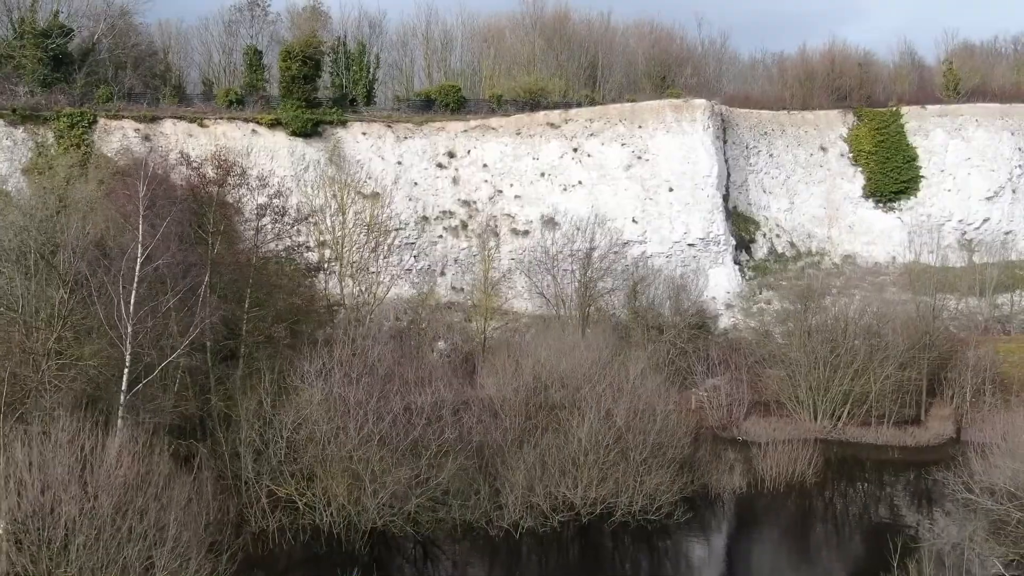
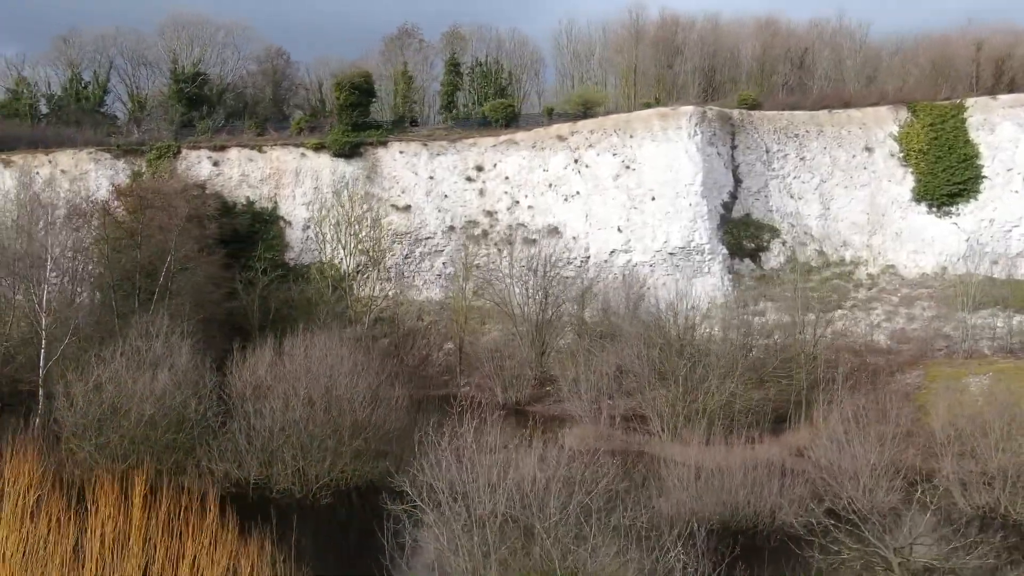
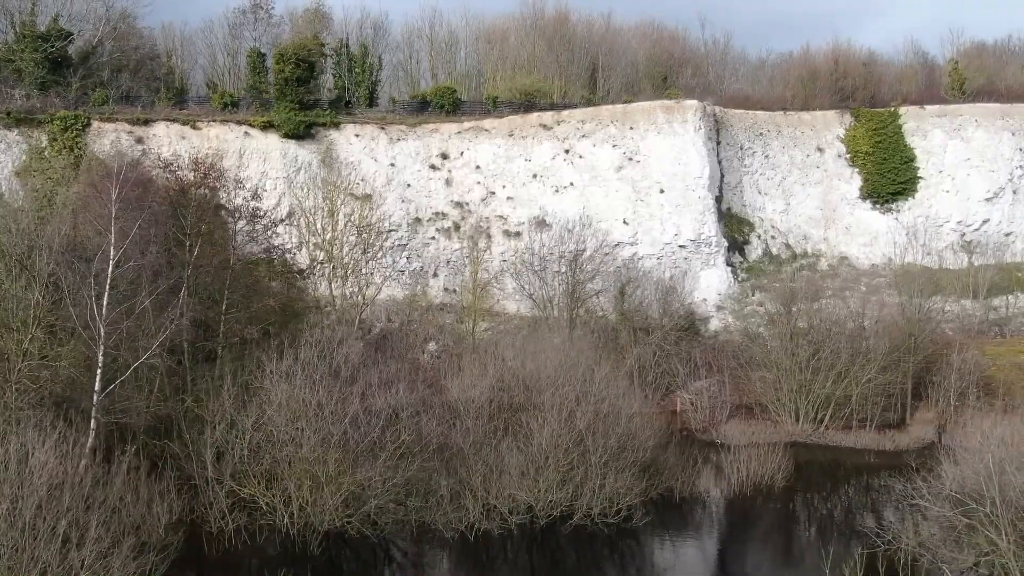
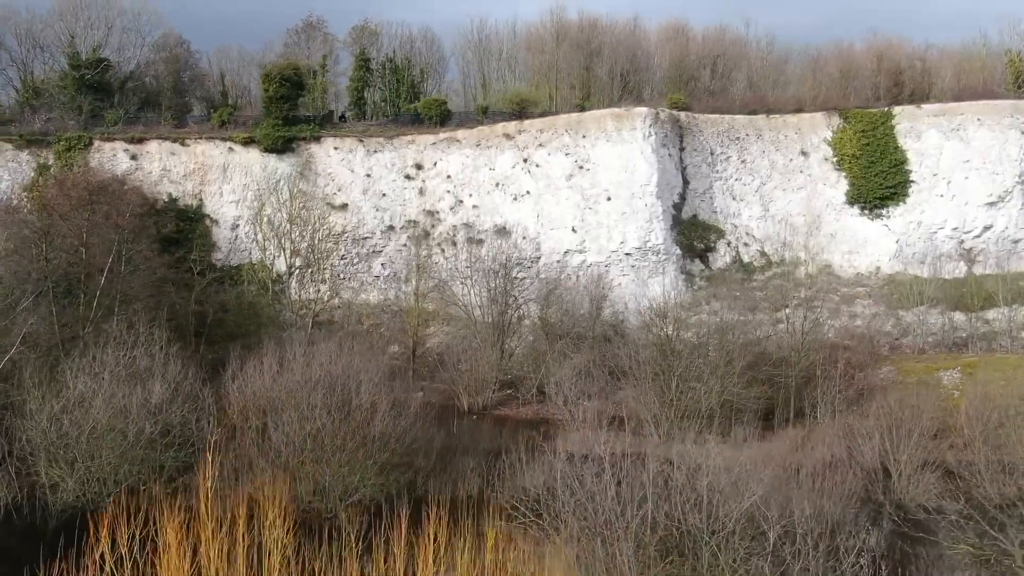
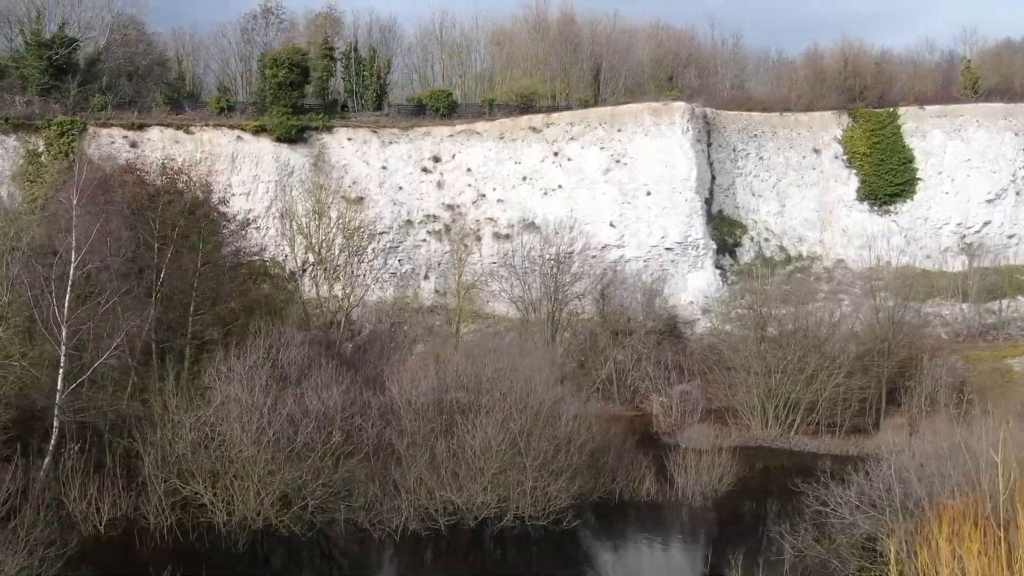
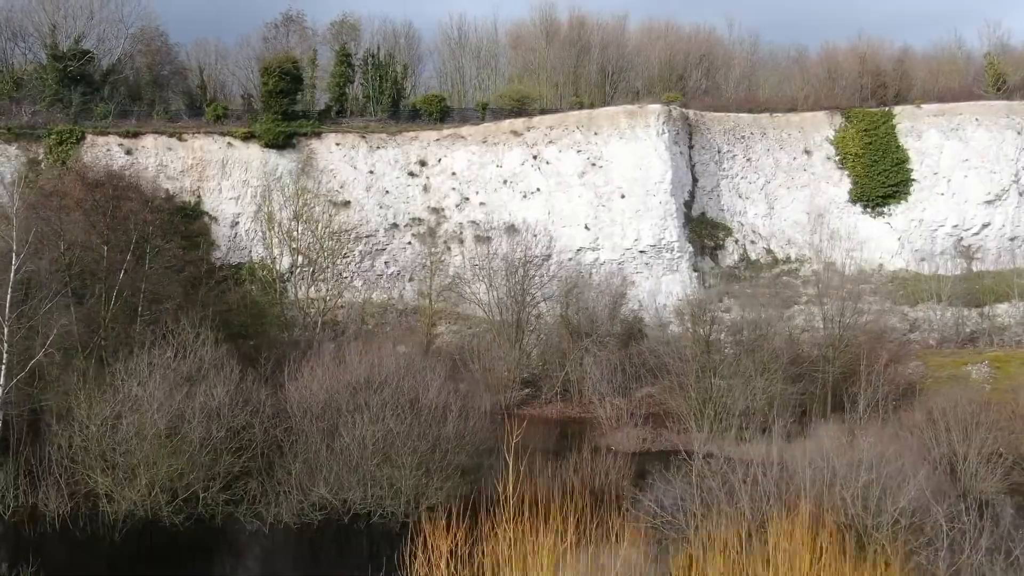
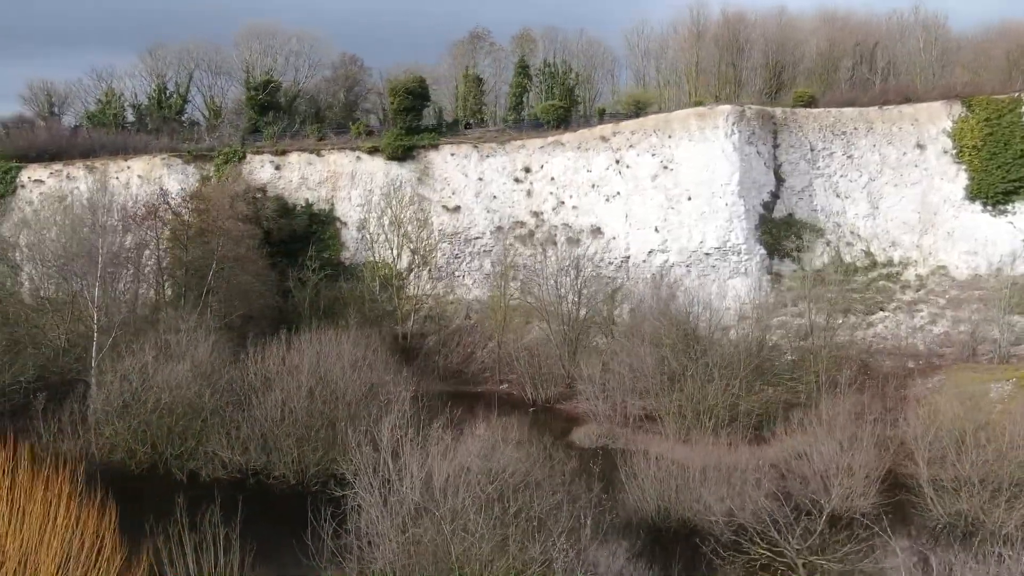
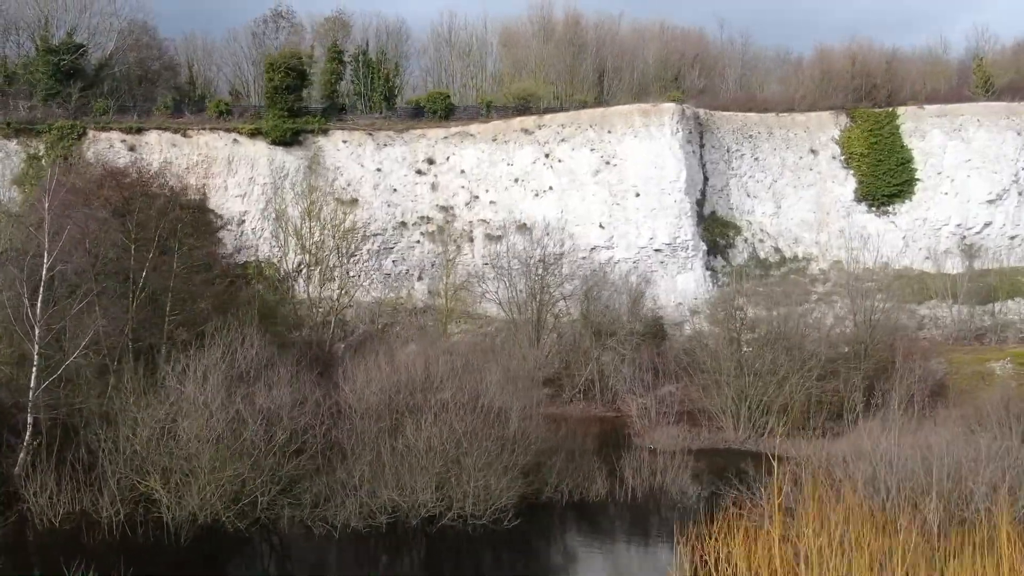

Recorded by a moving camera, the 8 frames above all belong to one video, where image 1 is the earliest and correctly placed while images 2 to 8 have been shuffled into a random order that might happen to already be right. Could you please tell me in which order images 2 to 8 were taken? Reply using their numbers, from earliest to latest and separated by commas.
3, 5, 8, 6, 4, 2, 7
